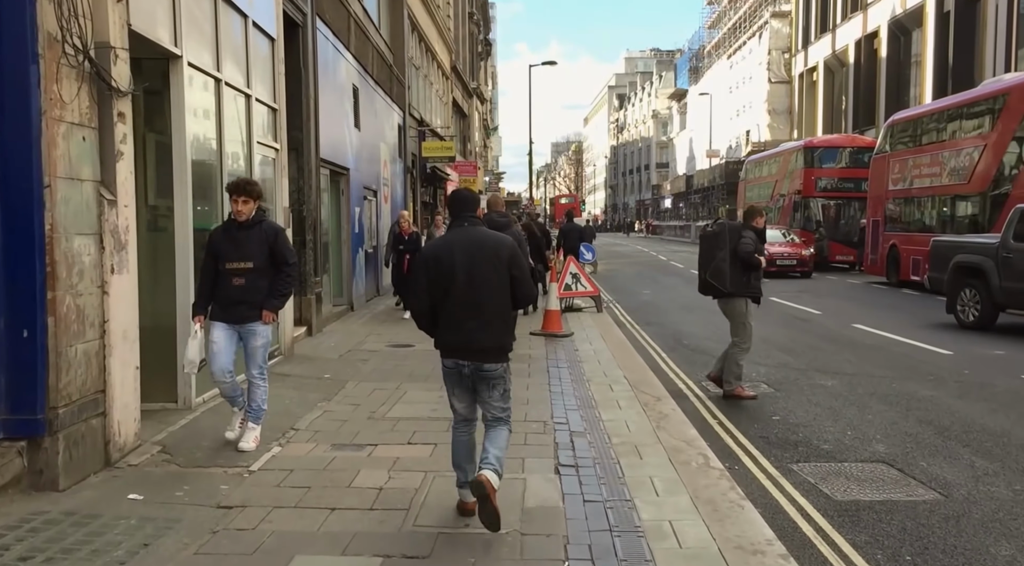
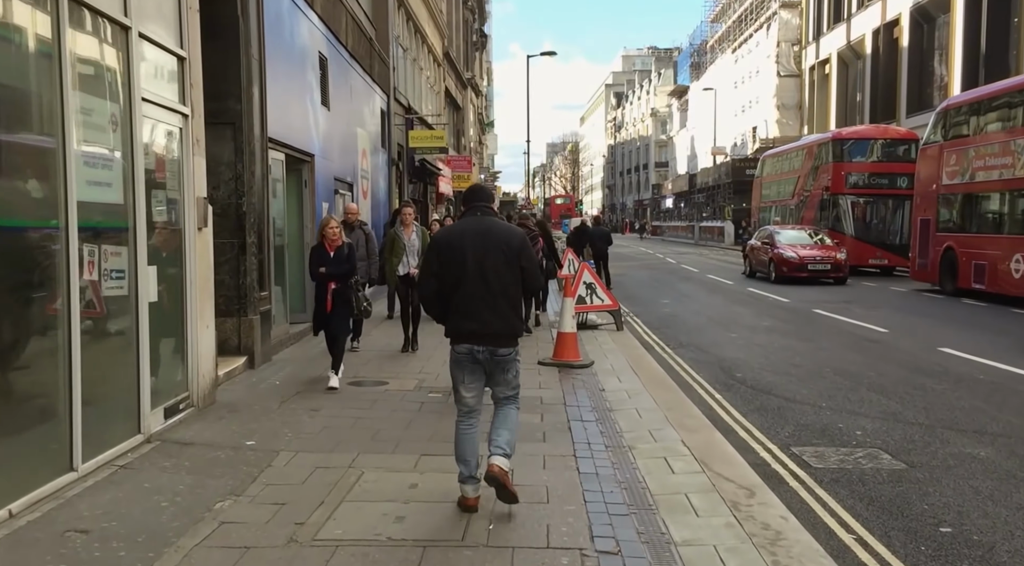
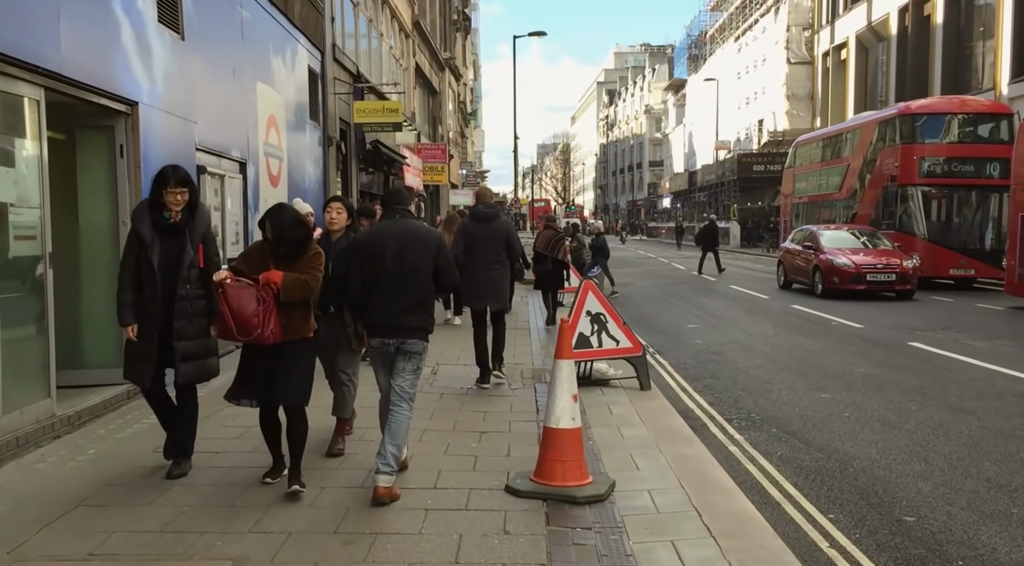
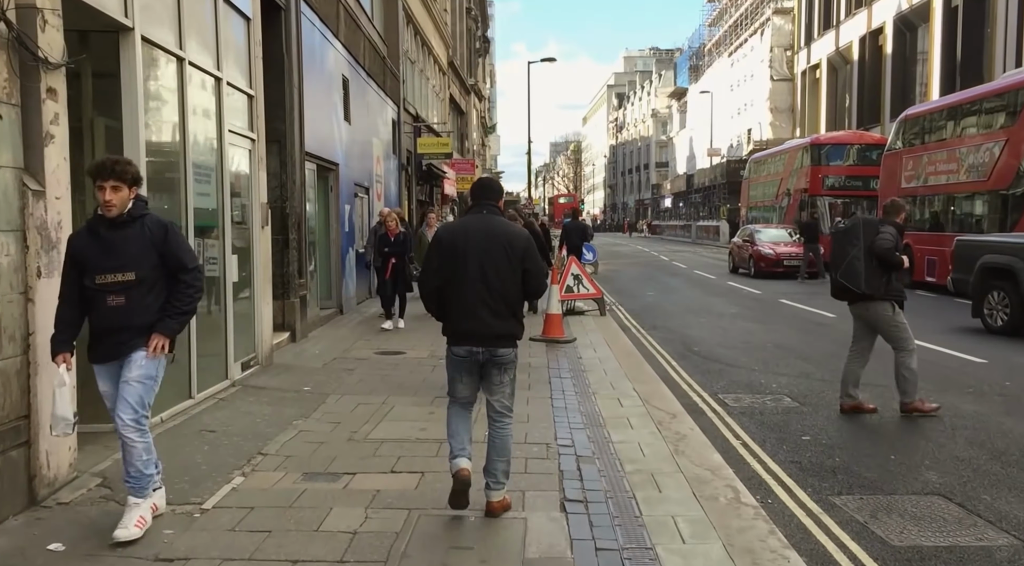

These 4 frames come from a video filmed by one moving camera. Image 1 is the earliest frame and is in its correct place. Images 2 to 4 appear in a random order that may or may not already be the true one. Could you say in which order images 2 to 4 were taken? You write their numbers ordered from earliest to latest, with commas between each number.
4, 2, 3
